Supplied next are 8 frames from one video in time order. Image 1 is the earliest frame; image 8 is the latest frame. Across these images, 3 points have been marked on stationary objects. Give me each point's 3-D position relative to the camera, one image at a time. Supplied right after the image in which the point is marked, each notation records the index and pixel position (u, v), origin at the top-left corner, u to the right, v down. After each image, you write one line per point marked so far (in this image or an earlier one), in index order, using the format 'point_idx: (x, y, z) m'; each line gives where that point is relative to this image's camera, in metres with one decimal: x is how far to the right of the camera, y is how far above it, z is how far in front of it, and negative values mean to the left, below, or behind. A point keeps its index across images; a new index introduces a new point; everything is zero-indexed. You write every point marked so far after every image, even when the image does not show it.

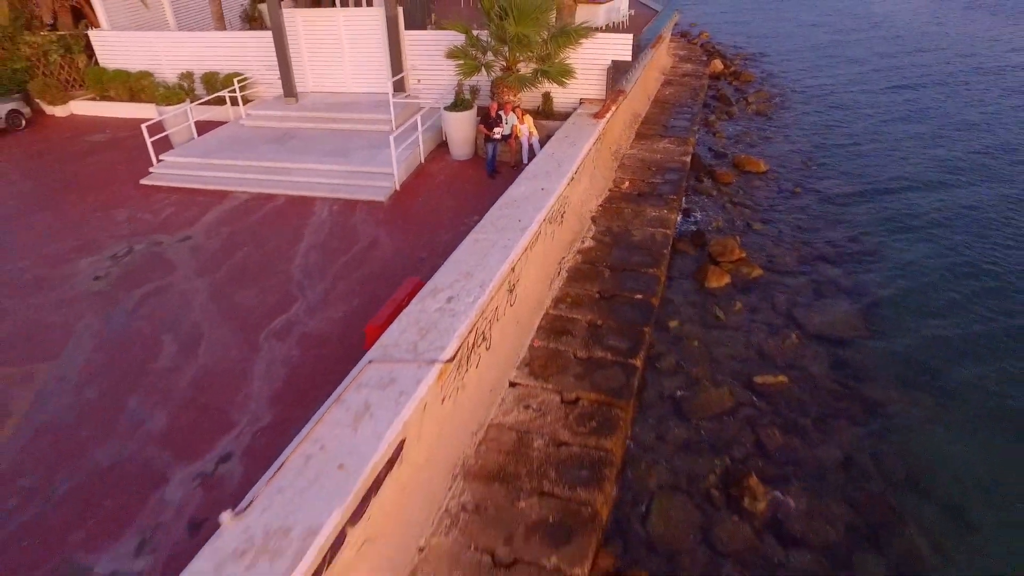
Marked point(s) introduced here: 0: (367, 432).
0: (-1.1, -1.1, +5.4) m
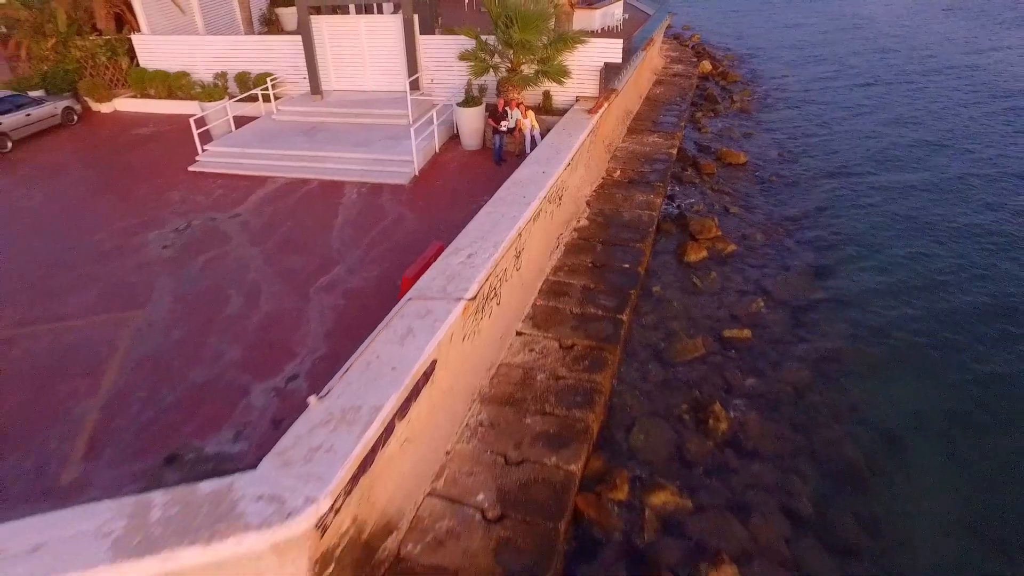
0: (-1.0, -0.6, +7.0) m
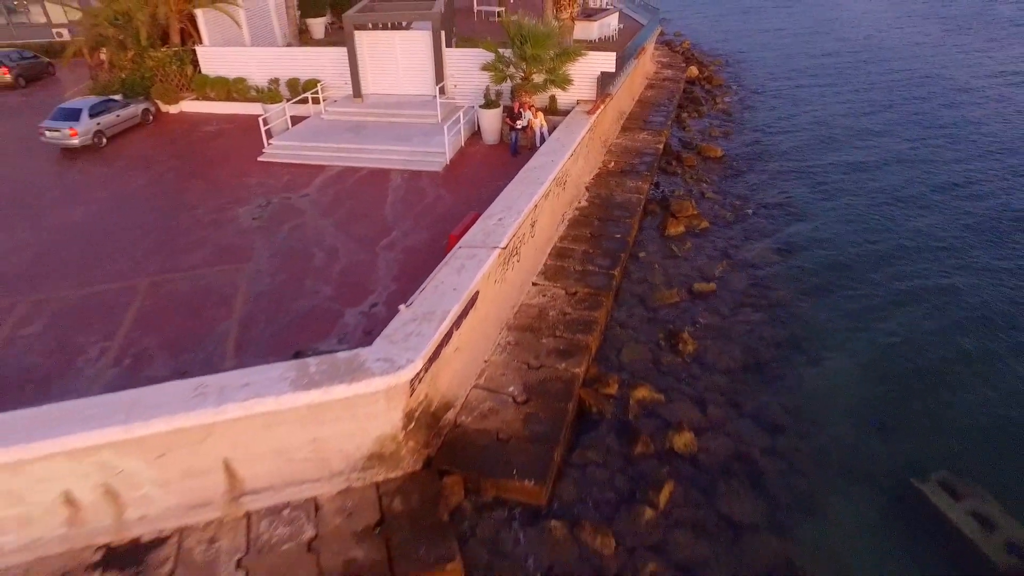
0: (-0.7, +0.1, +10.0) m
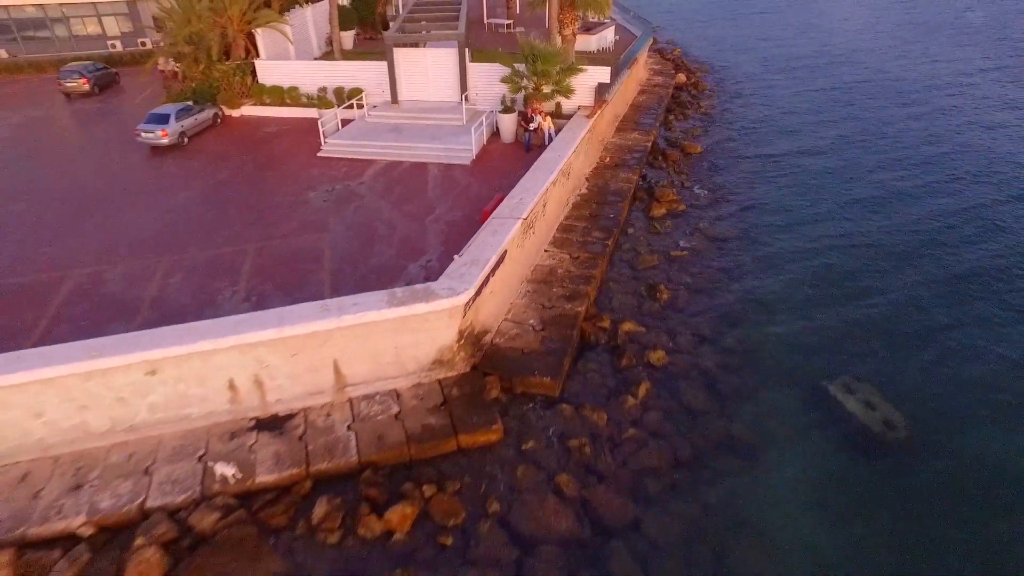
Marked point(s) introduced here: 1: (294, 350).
0: (-0.3, +0.9, +13.7) m
1: (-3.5, -1.0, +11.5) m
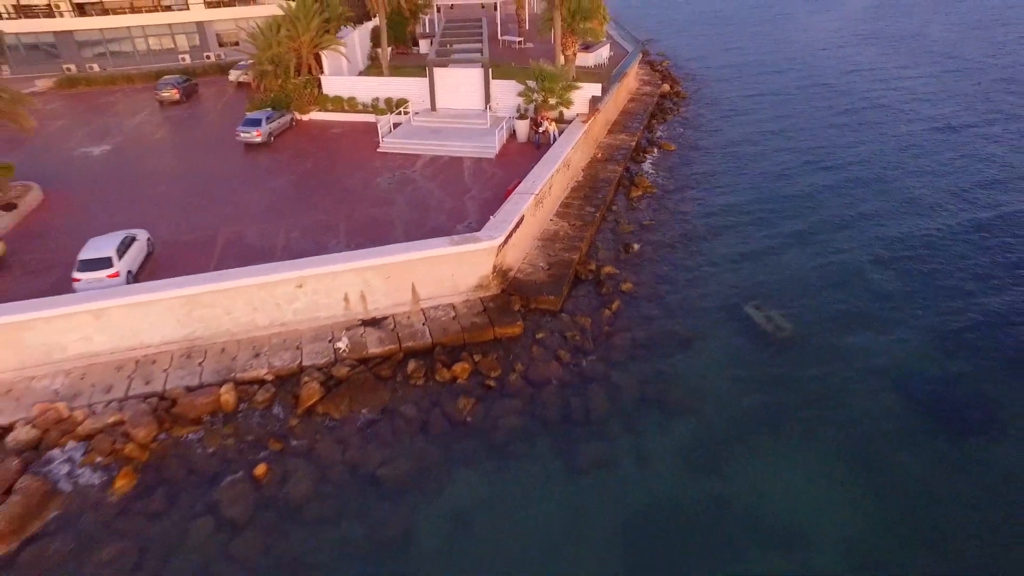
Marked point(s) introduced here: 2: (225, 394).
0: (+0.2, +2.3, +20.0) m
1: (-3.1, +0.3, +17.8) m
2: (-6.2, -2.3, +15.4) m
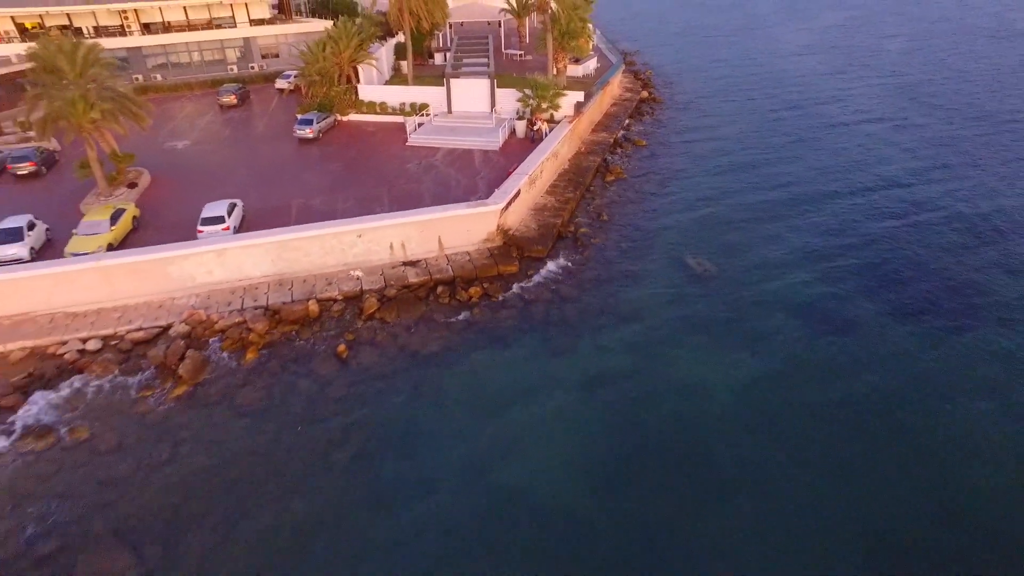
0: (+0.1, +4.0, +26.9) m
1: (-3.1, +2.1, +24.8) m
2: (-6.3, -0.5, +22.4) m
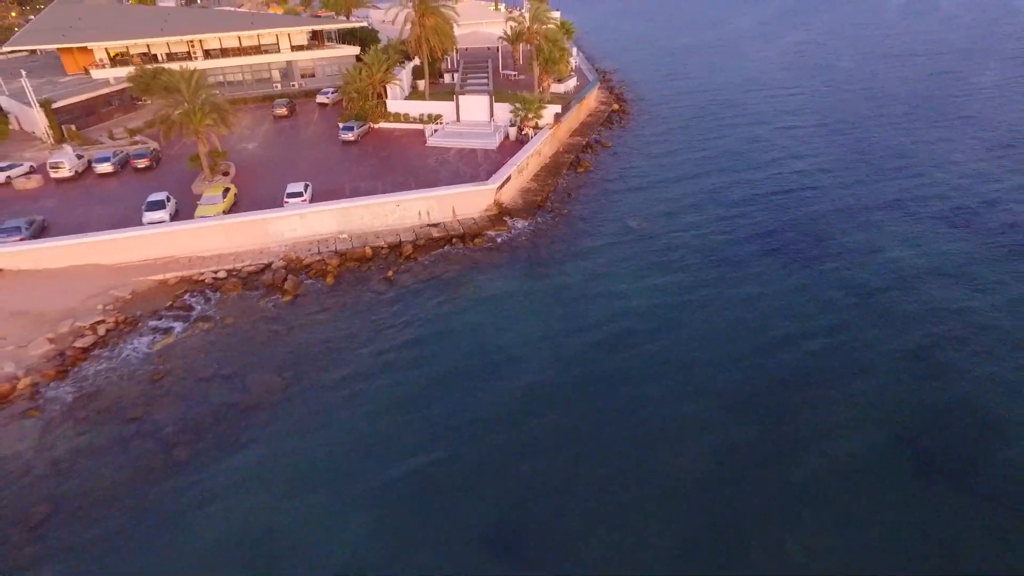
0: (-0.2, +6.2, +37.3) m
1: (-3.5, +4.3, +35.1) m
2: (-6.7, +1.7, +32.7) m
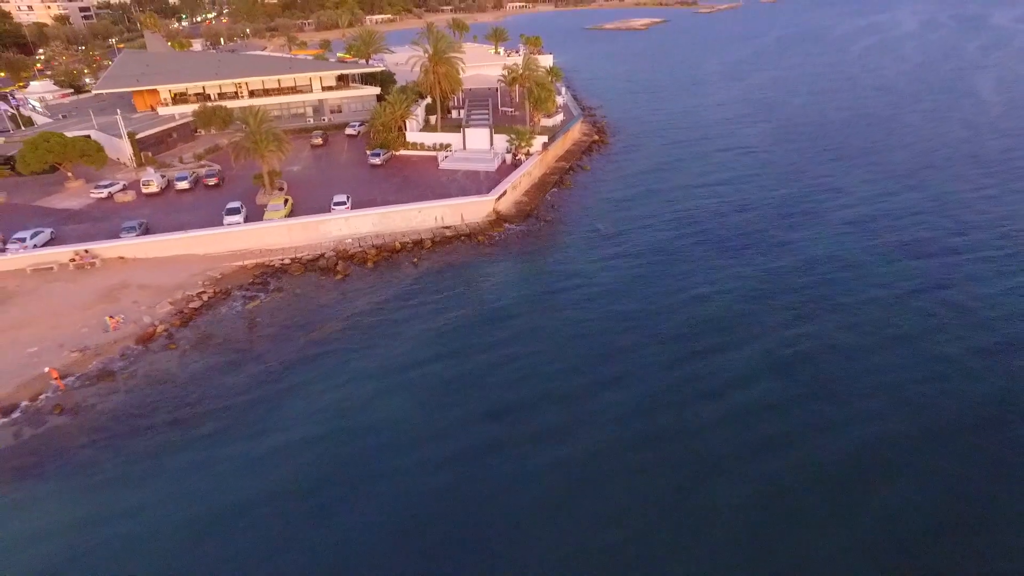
0: (-0.6, +6.9, +47.6) m
1: (-3.9, +5.1, +45.3) m
2: (-7.0, +2.6, +42.8) m
